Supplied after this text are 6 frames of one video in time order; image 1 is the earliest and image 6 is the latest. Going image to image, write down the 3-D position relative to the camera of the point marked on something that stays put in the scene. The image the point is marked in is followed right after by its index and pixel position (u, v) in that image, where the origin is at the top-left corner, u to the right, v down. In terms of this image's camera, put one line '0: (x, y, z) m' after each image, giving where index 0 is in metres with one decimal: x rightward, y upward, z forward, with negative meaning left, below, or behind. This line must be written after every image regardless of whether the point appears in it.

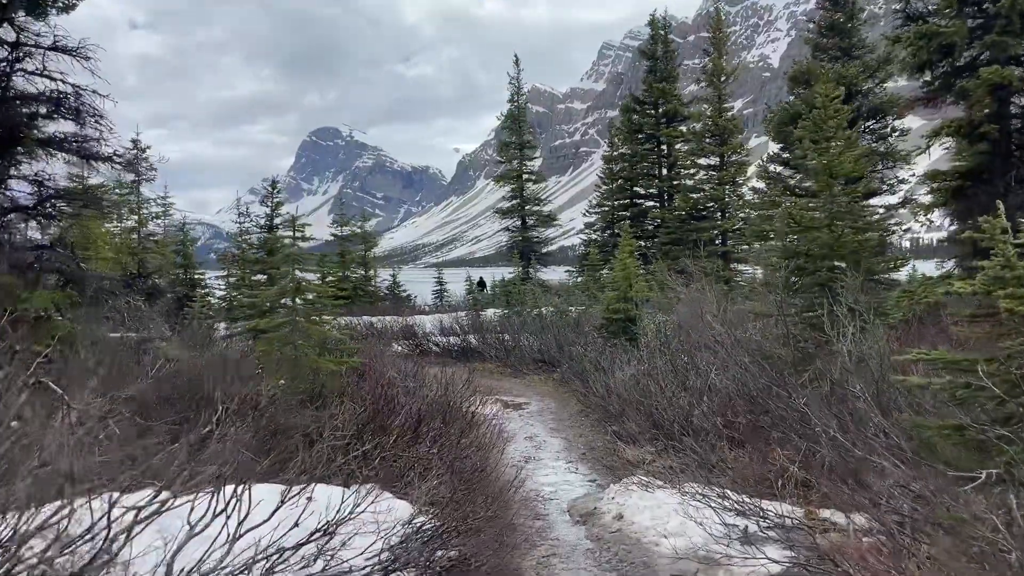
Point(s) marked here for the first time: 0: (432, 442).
0: (-0.6, -1.2, +6.3) m
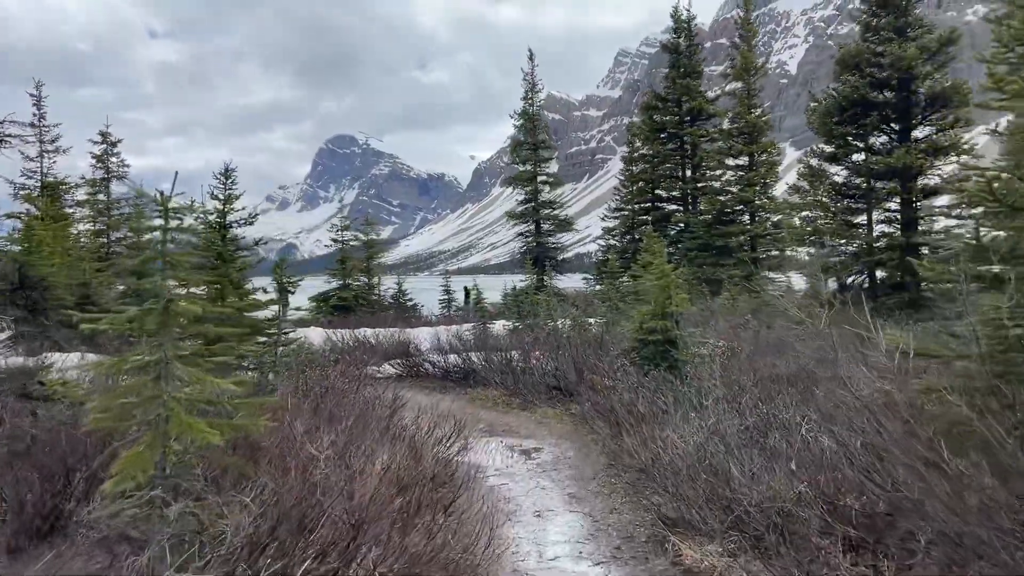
0: (-0.6, -1.3, +3.9) m
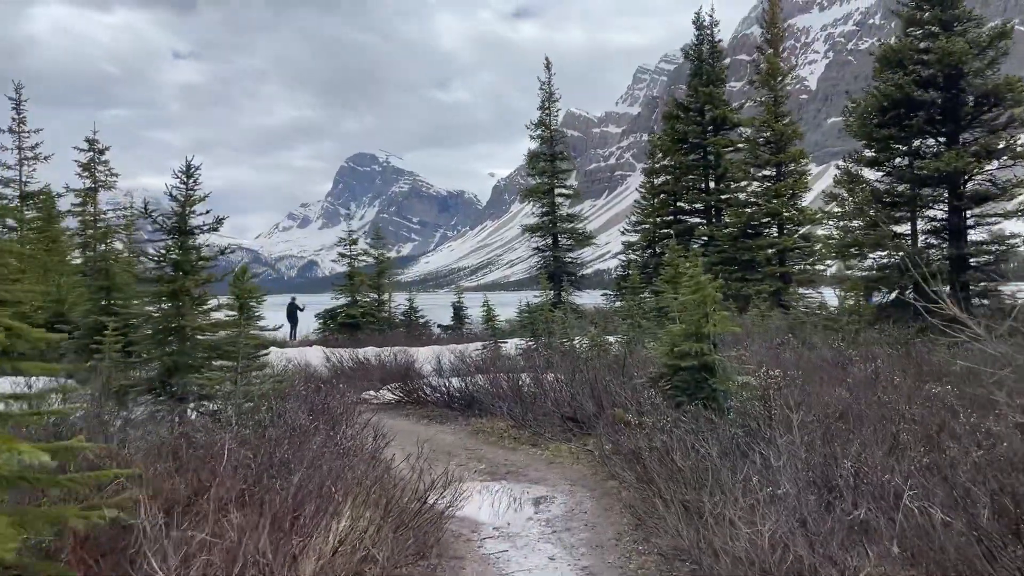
0: (-0.7, -1.3, +2.4) m
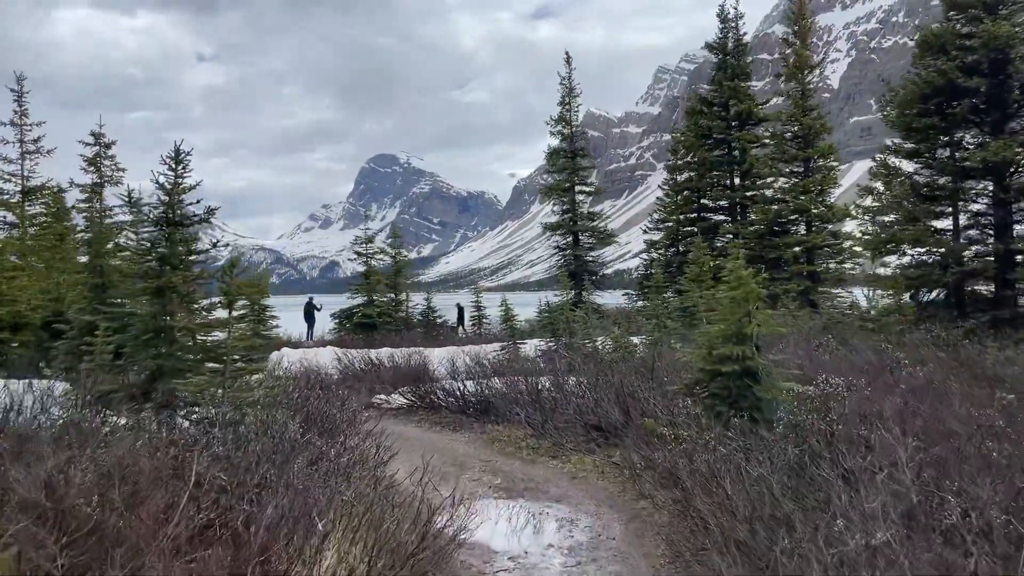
0: (-0.7, -1.3, +1.7) m
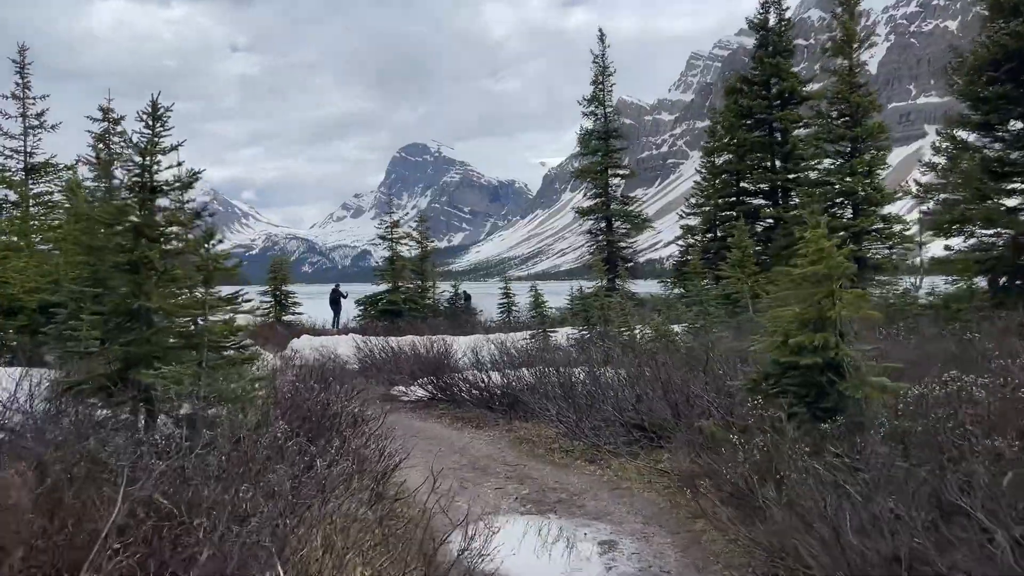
0: (-0.6, -1.1, +0.6) m
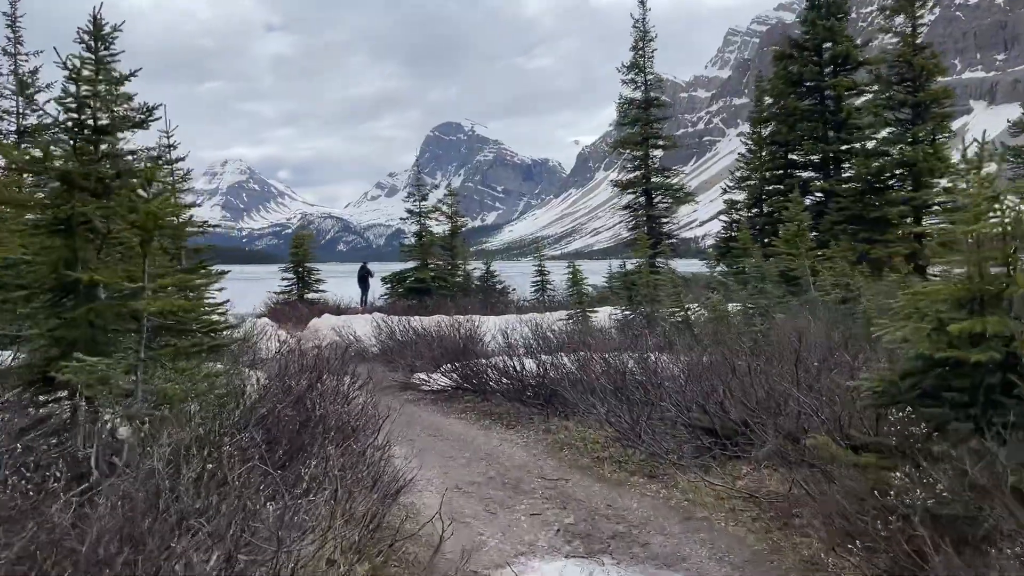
0: (-0.6, -1.1, -0.9) m
